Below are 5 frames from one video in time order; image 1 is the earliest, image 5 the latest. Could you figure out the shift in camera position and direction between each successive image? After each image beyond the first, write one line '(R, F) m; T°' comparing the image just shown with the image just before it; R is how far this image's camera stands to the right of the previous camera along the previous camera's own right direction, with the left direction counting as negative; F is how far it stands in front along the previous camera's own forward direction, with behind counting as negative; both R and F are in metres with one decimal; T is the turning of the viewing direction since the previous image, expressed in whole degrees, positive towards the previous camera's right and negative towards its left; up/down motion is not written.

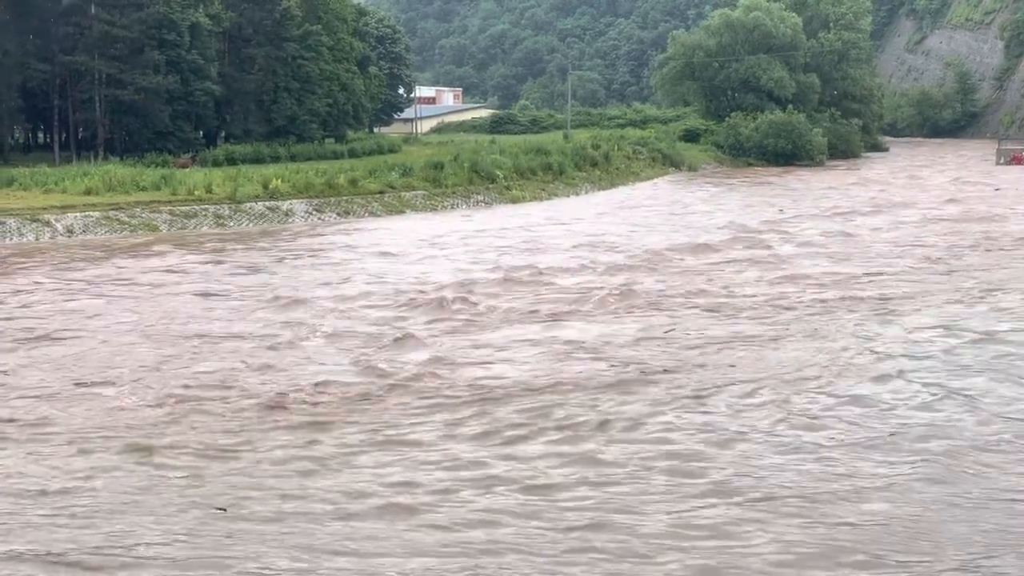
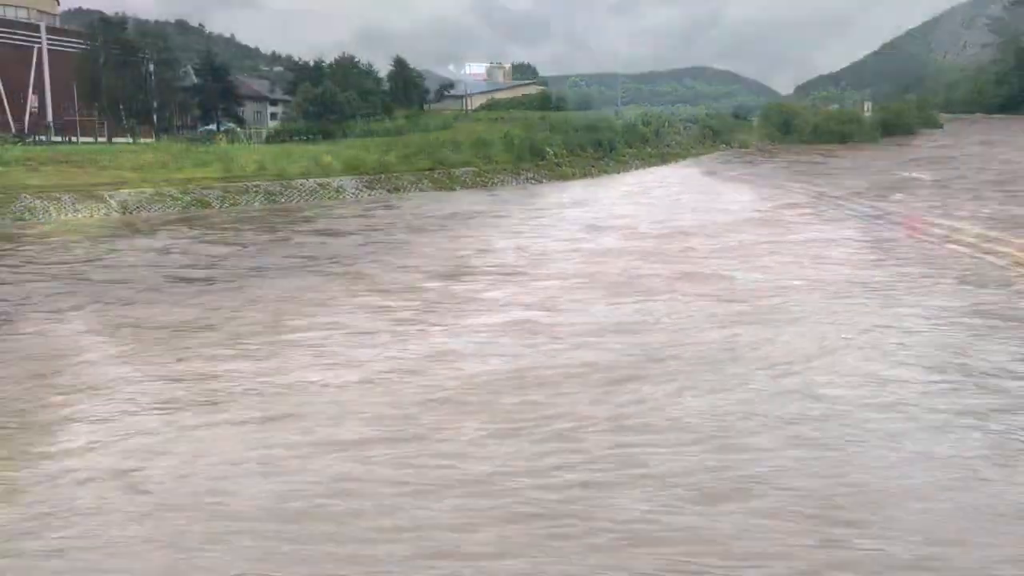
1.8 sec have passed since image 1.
(0.0, 0.0) m; -2°
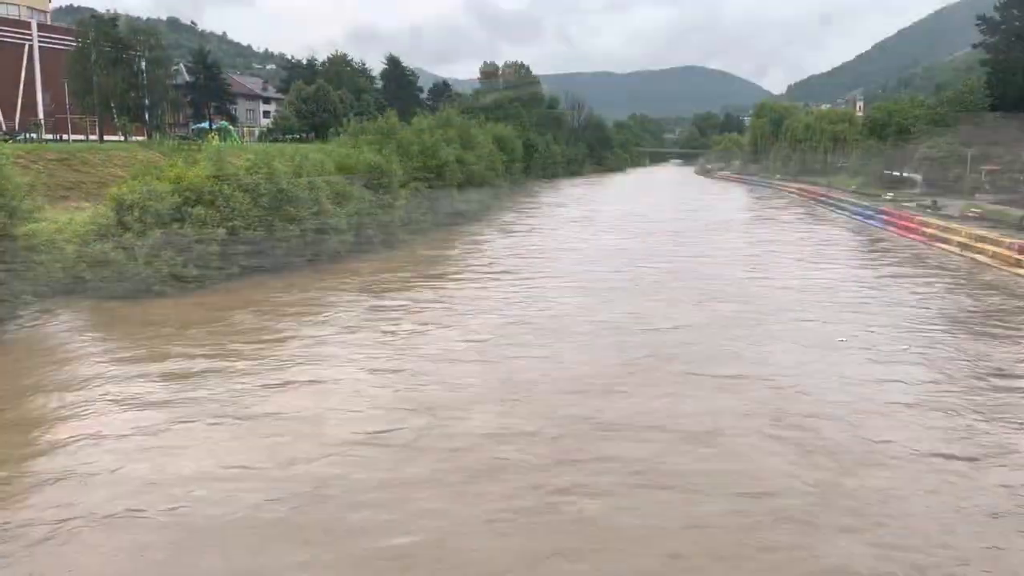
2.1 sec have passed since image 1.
(-0.1, 0.0) m; +1°
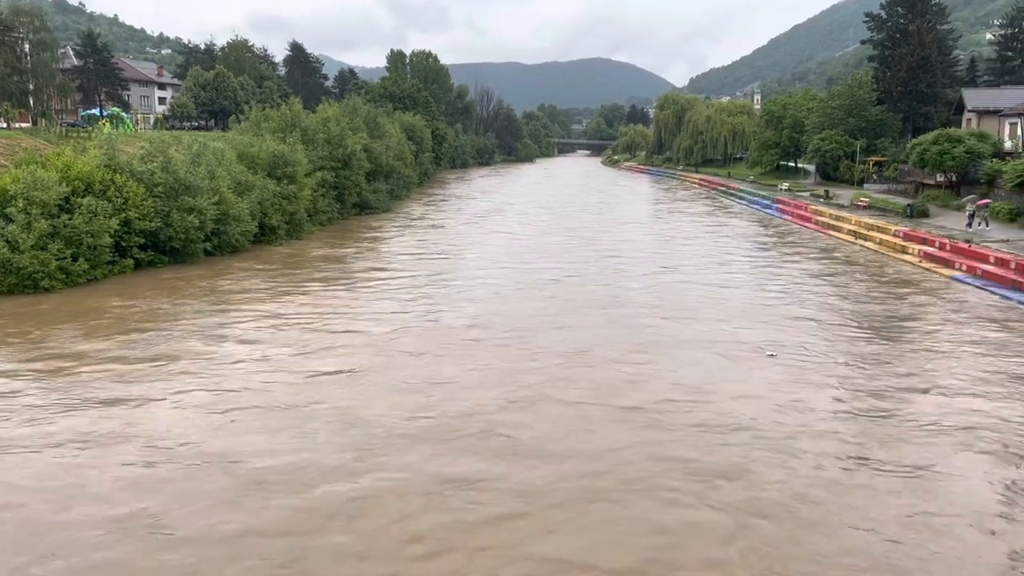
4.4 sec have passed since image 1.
(-1.3, +0.1) m; +8°
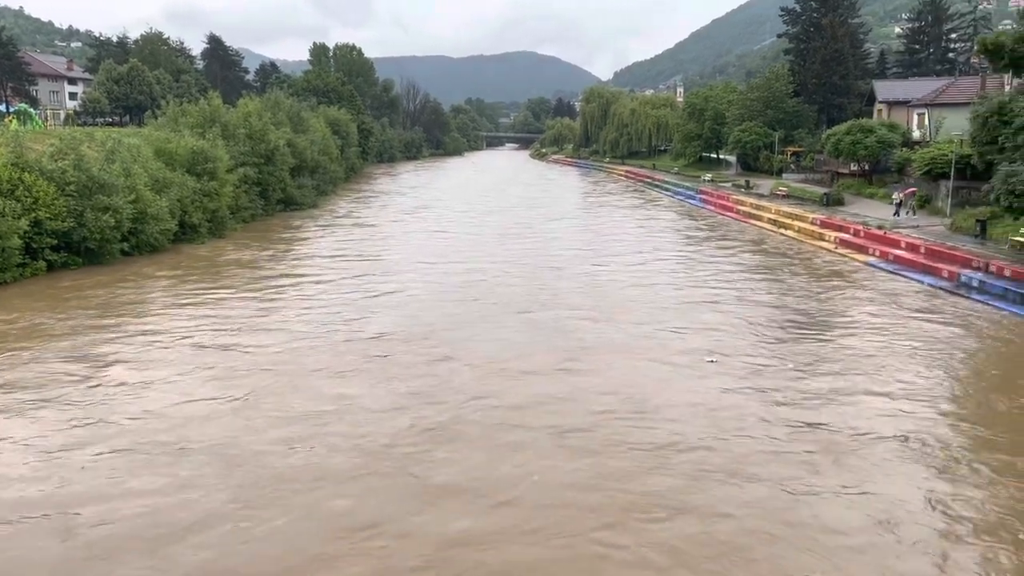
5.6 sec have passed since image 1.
(-0.7, +0.1) m; +5°
